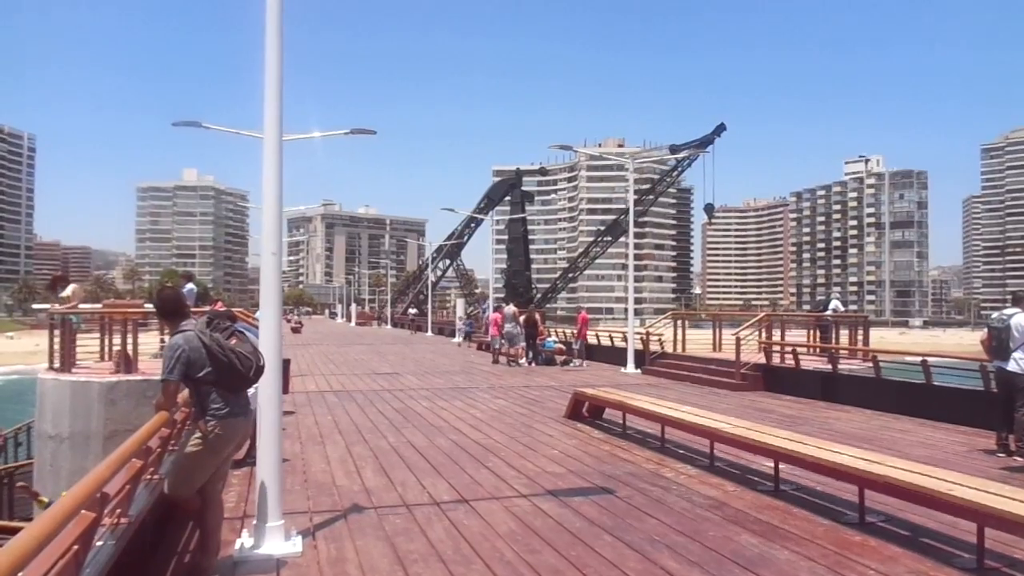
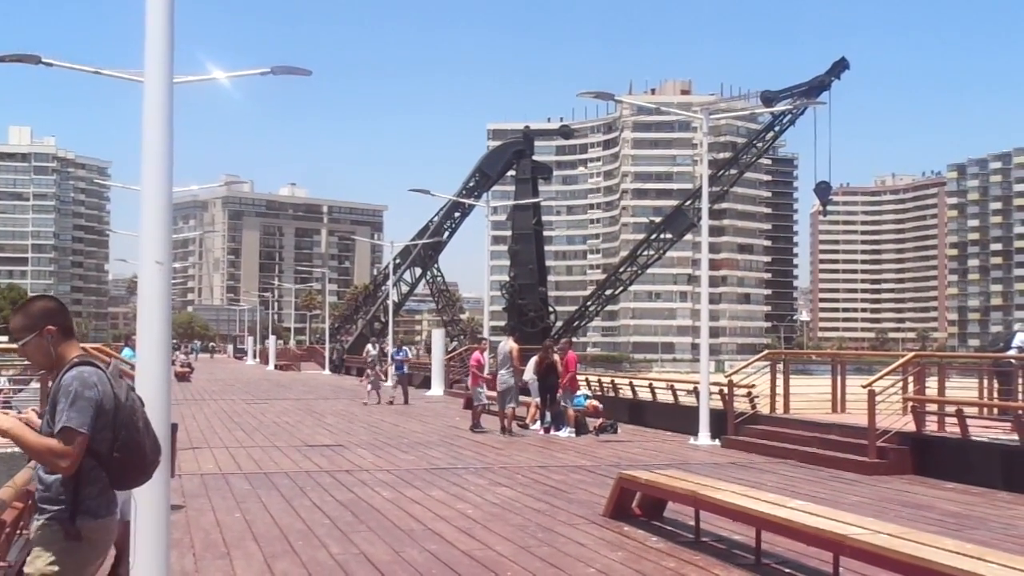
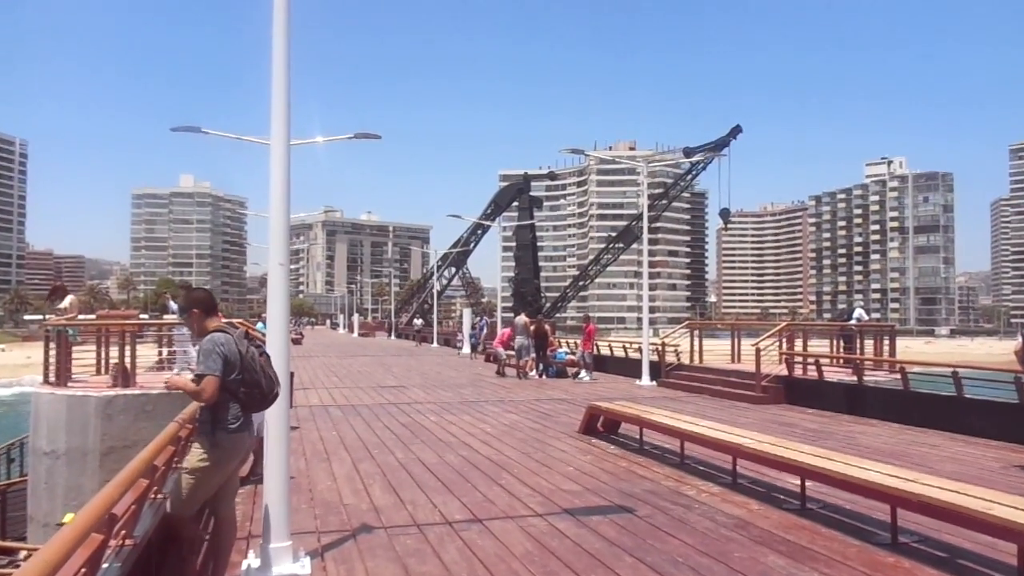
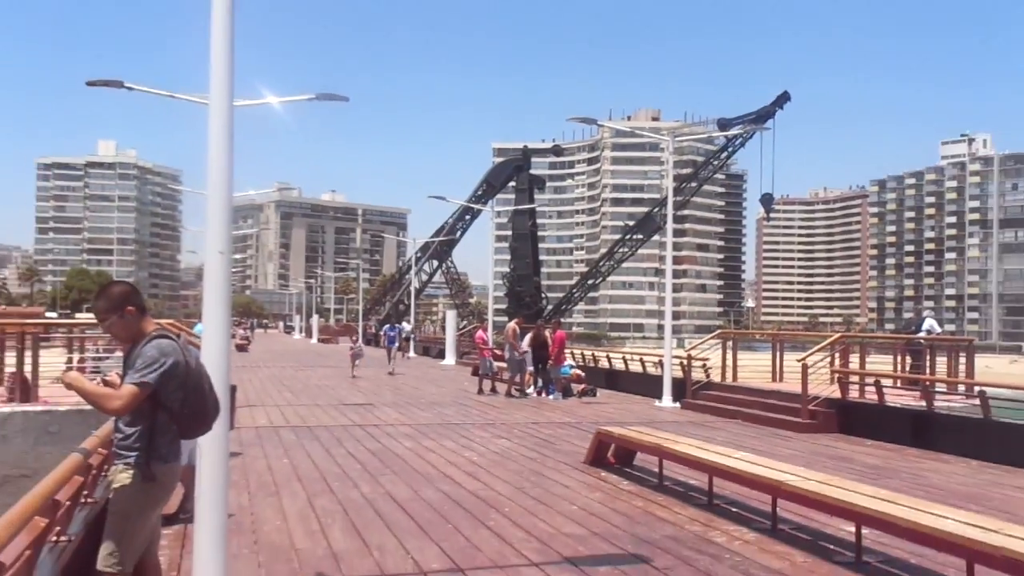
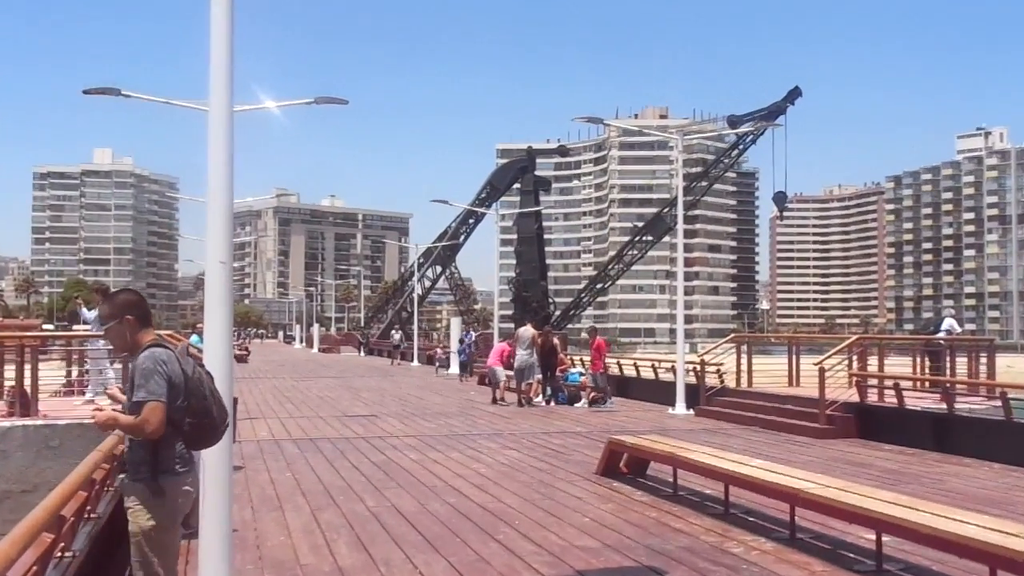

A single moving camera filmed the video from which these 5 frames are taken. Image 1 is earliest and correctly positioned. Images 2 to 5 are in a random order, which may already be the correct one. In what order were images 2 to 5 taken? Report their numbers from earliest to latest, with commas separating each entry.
3, 5, 2, 4
